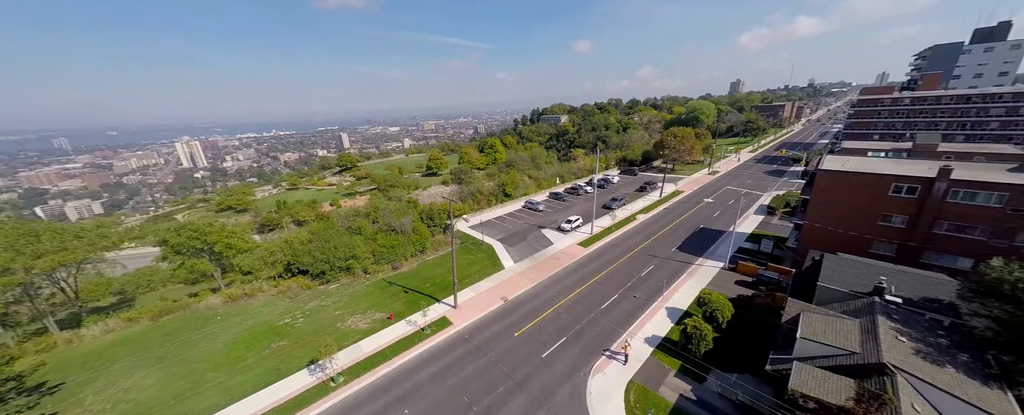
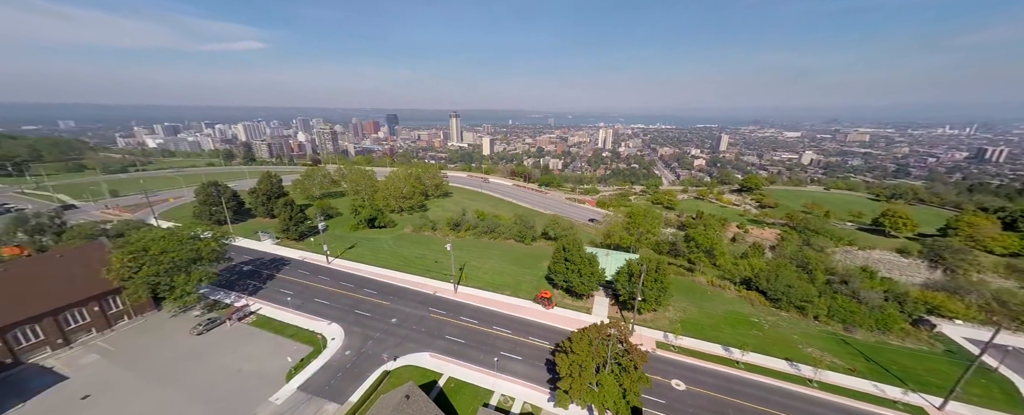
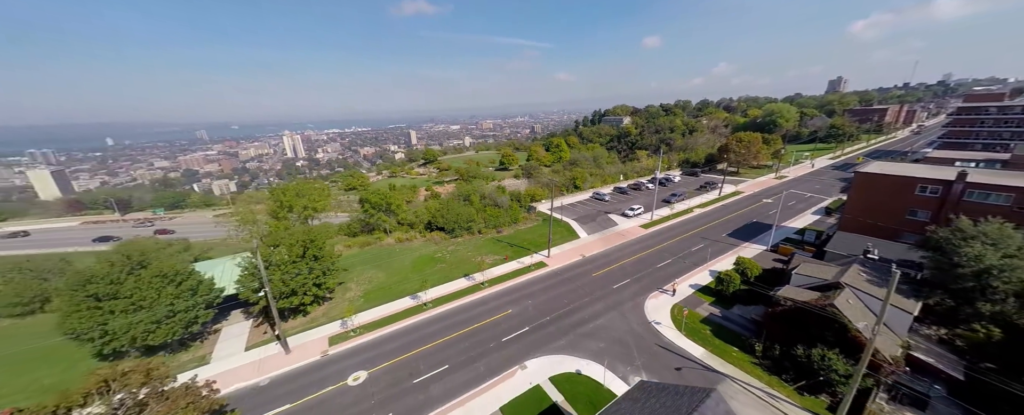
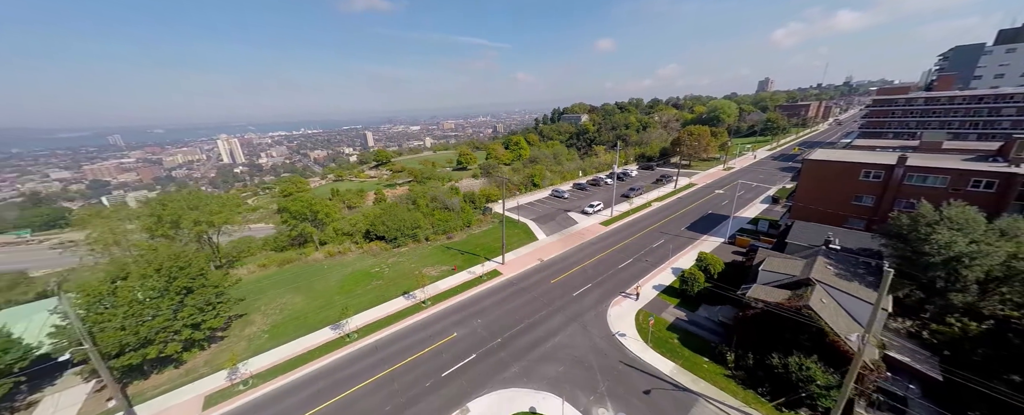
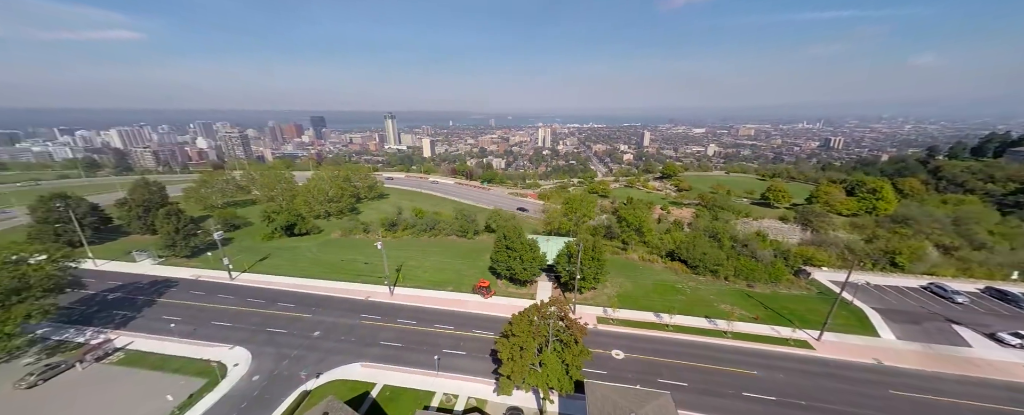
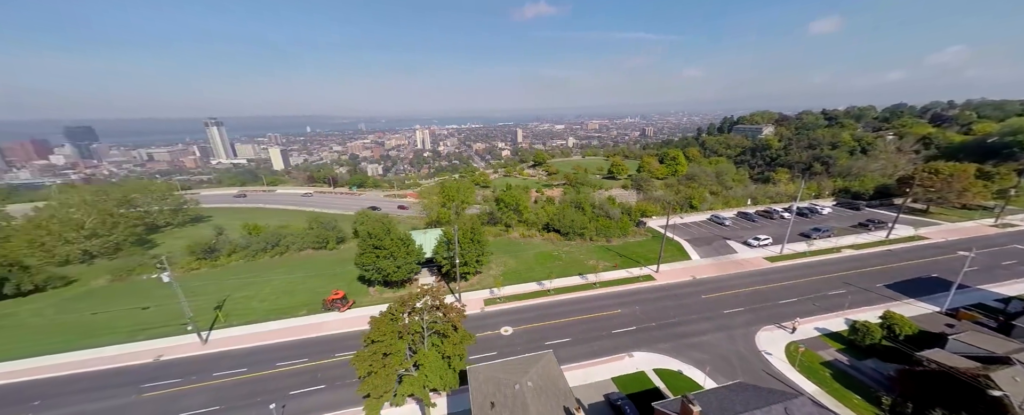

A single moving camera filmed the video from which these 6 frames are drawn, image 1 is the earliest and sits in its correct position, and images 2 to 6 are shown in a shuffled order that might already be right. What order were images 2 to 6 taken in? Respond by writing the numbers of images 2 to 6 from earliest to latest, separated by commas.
4, 3, 6, 5, 2
